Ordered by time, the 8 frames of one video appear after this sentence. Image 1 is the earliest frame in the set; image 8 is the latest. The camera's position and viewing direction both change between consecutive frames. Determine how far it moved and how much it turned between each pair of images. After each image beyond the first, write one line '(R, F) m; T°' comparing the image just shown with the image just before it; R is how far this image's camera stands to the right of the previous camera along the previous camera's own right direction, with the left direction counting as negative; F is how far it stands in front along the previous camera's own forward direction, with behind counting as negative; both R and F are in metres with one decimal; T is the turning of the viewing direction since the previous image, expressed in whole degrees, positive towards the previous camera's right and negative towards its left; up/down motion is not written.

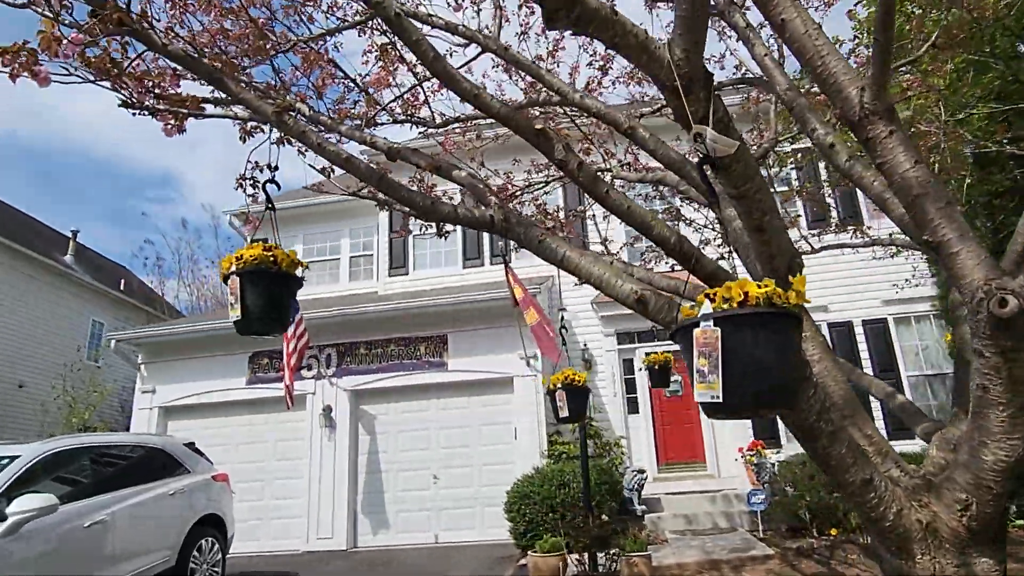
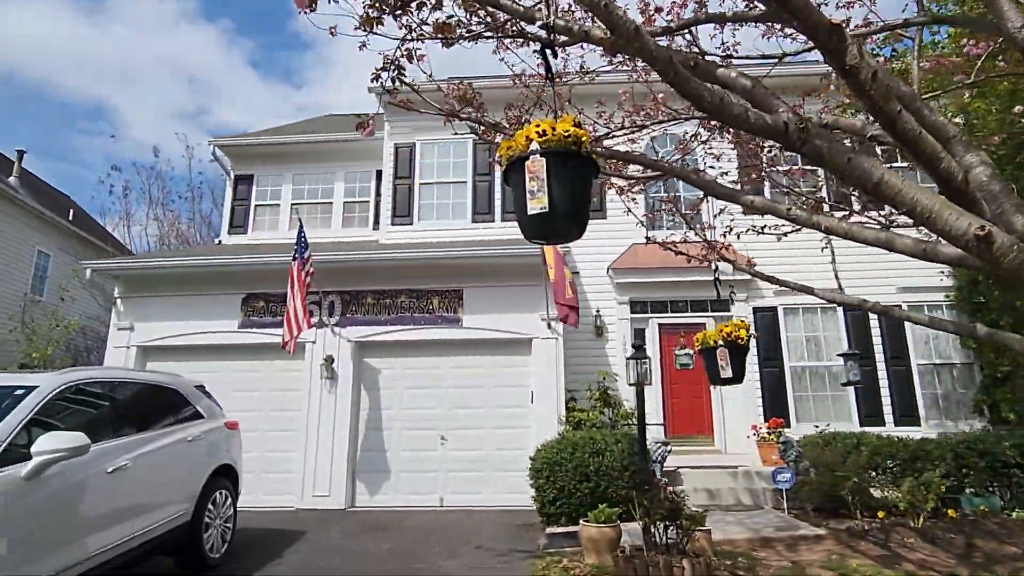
(-1.1, +0.5) m; +5°
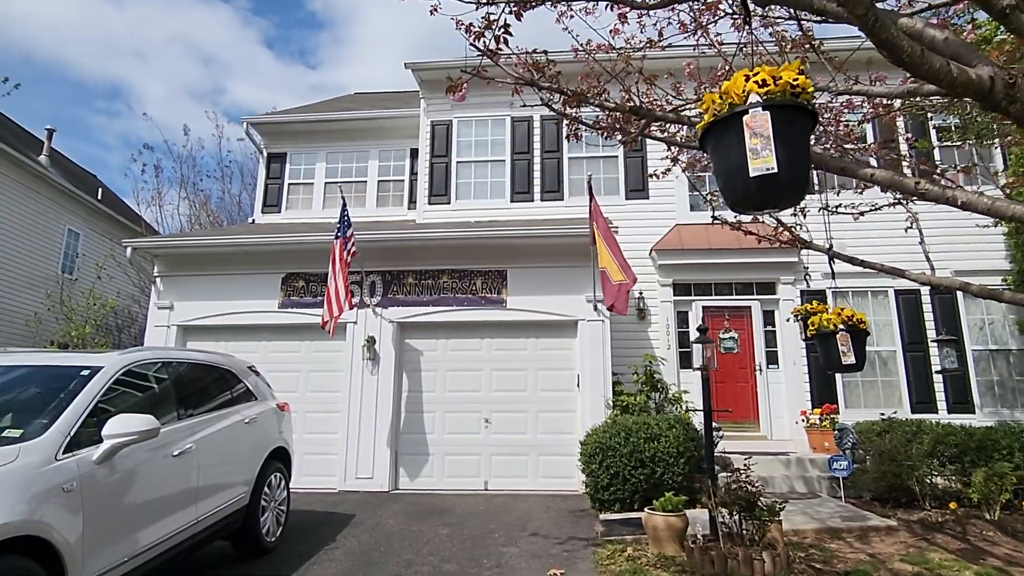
(-0.4, +0.2) m; -1°
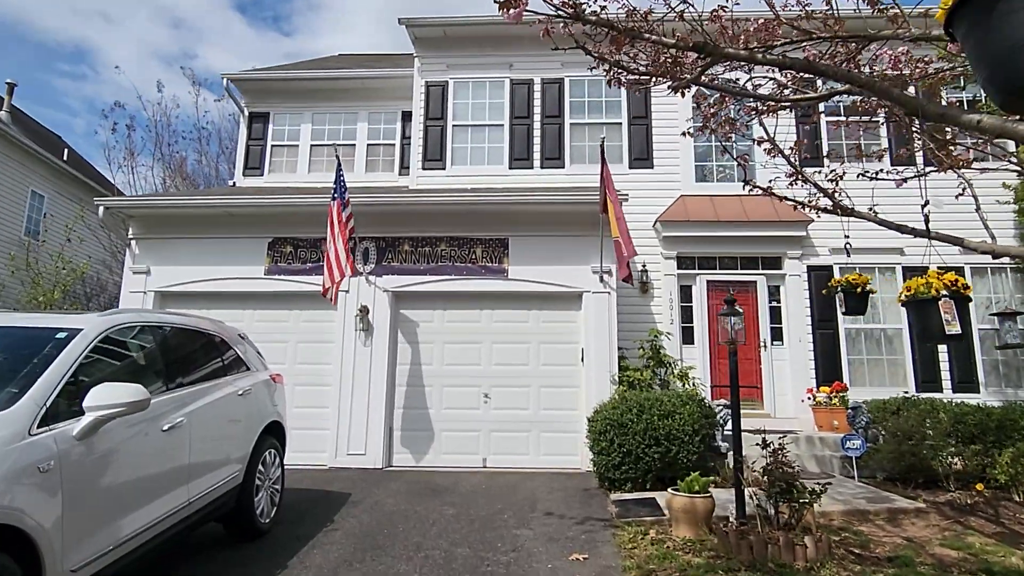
(-0.3, +0.4) m; +2°
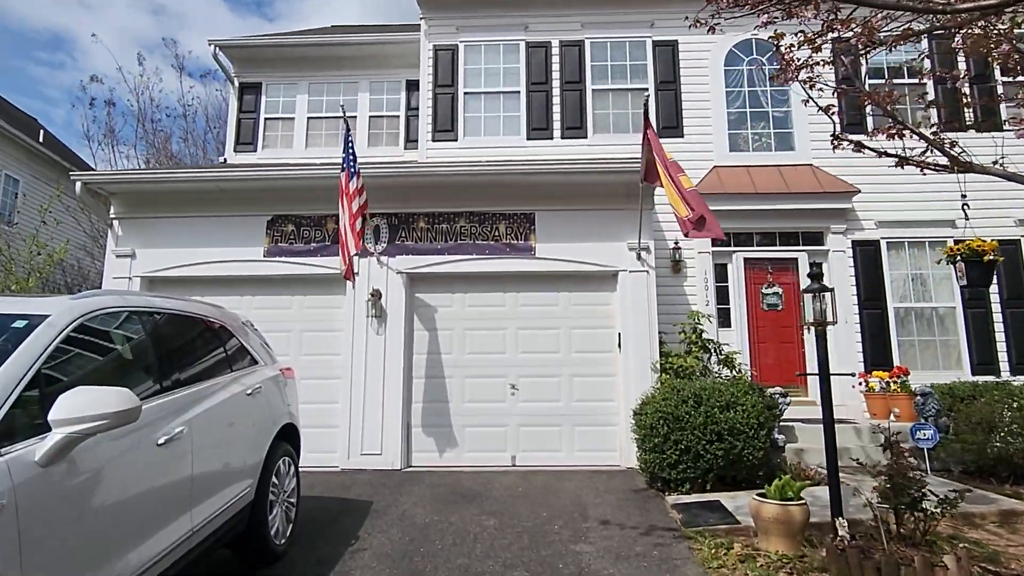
(-0.5, +0.8) m; +1°
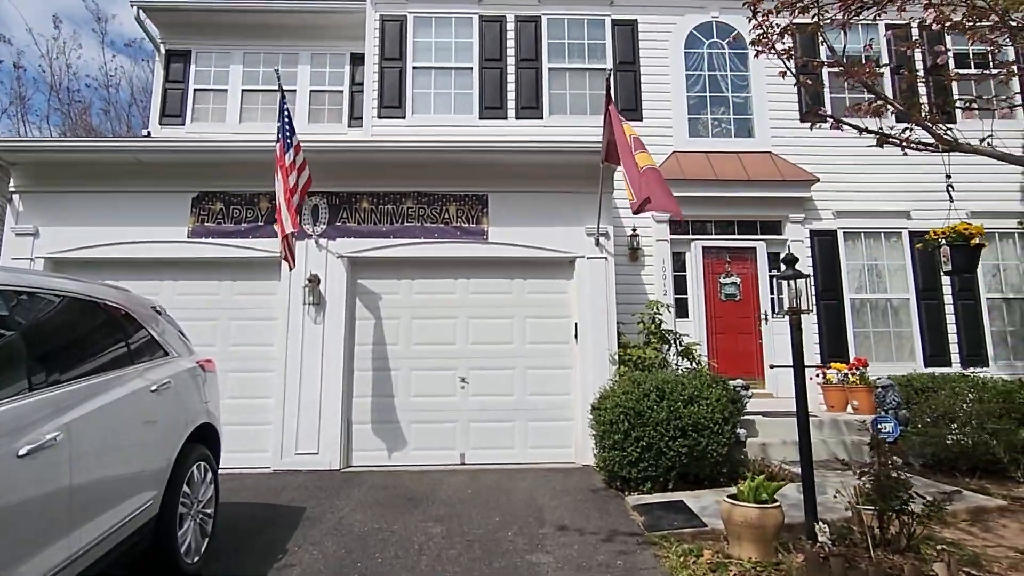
(0.0, +0.5) m; +4°
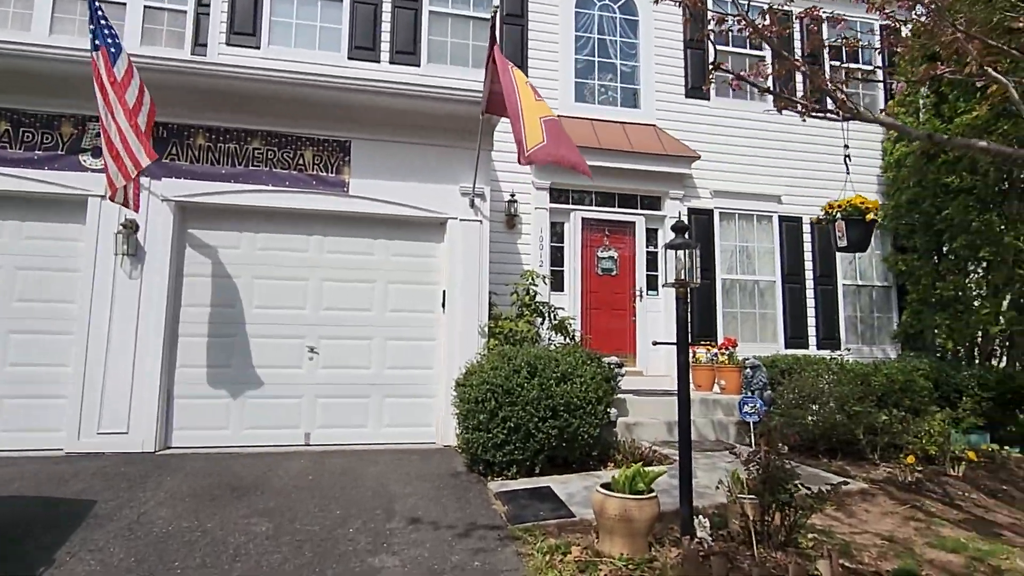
(+0.1, +0.6) m; +11°
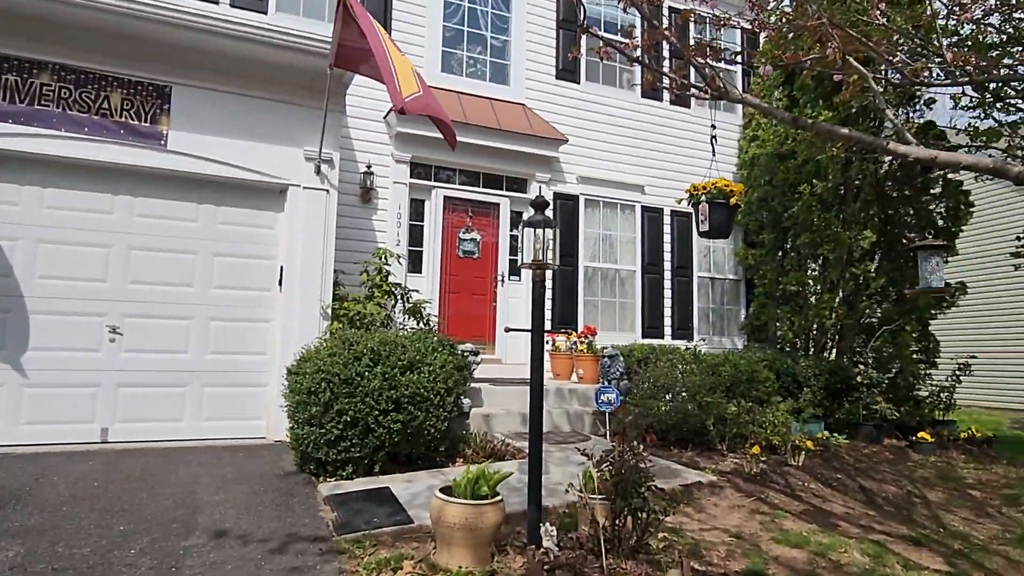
(+0.2, +0.5) m; +11°
